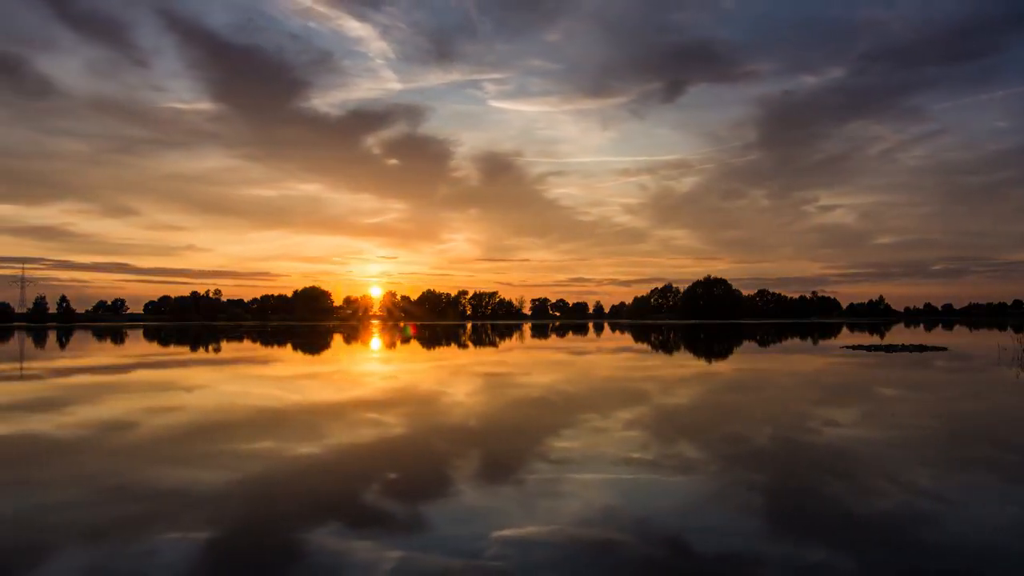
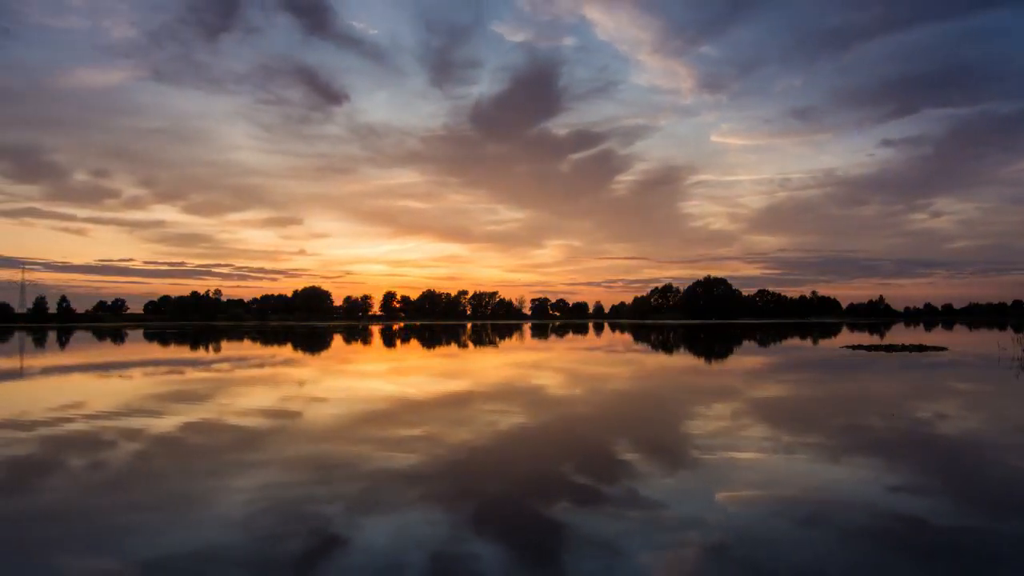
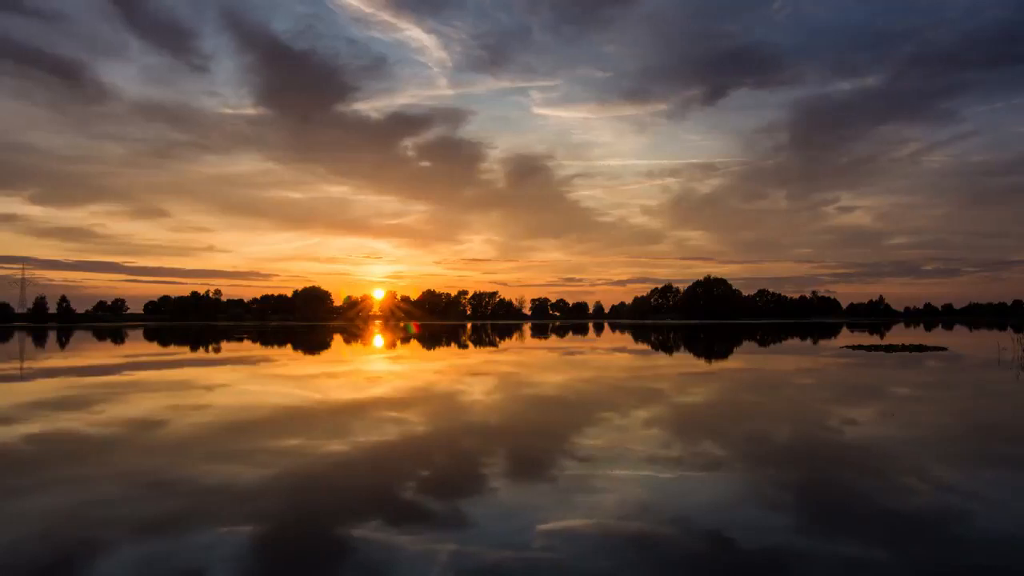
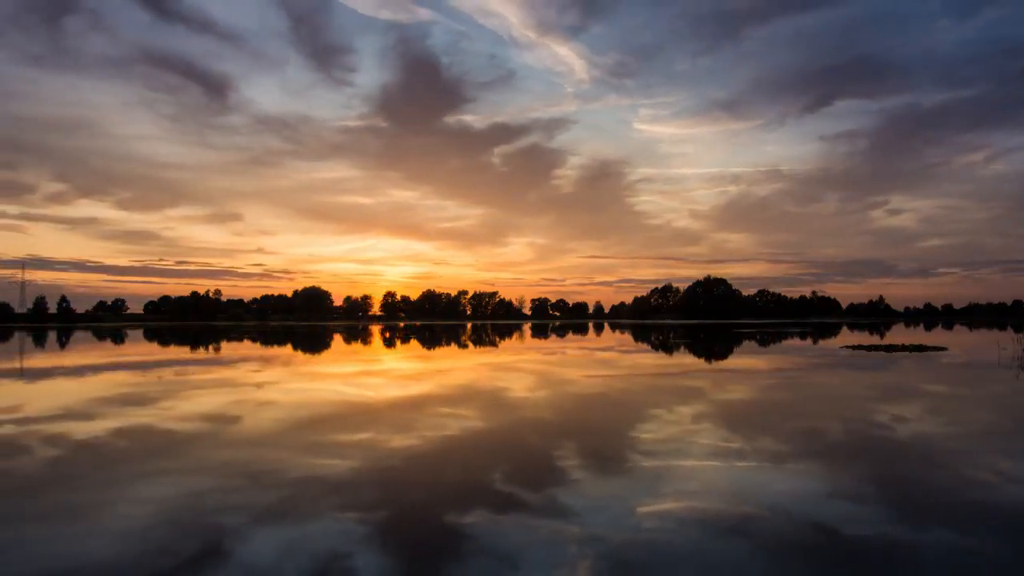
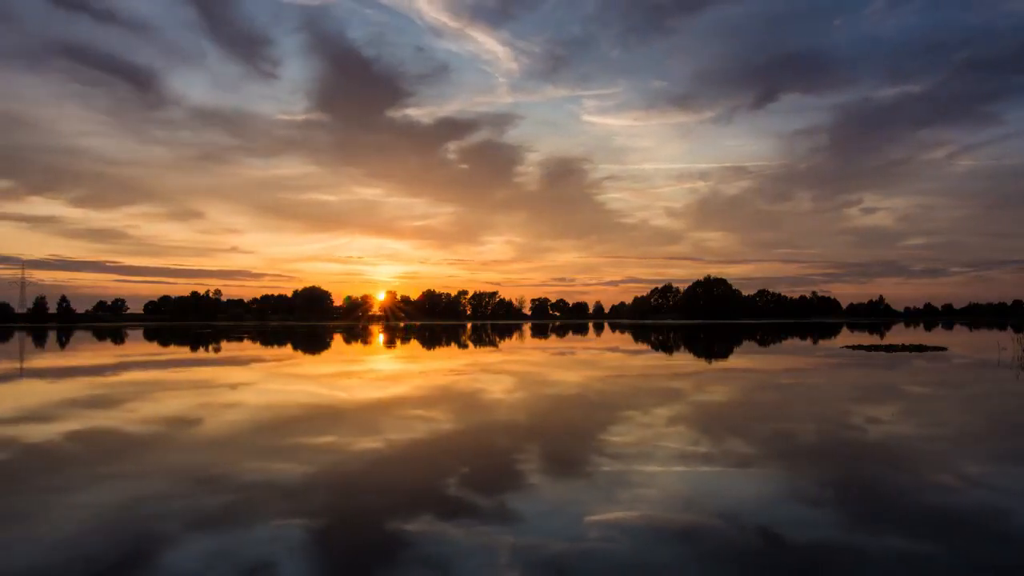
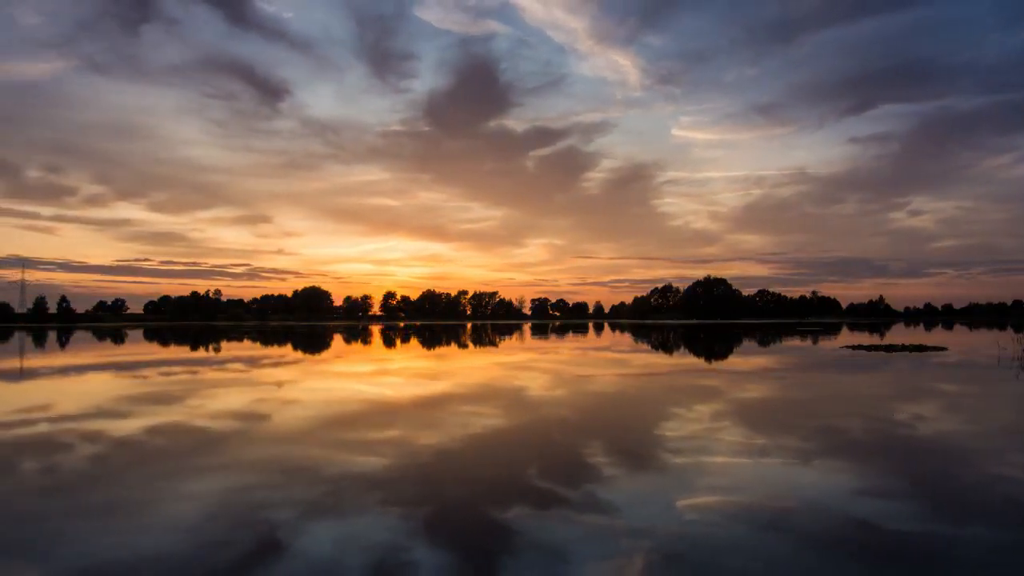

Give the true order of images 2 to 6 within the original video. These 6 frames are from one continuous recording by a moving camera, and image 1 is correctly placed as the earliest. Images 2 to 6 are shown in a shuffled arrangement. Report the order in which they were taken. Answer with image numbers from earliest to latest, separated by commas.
3, 5, 4, 6, 2
